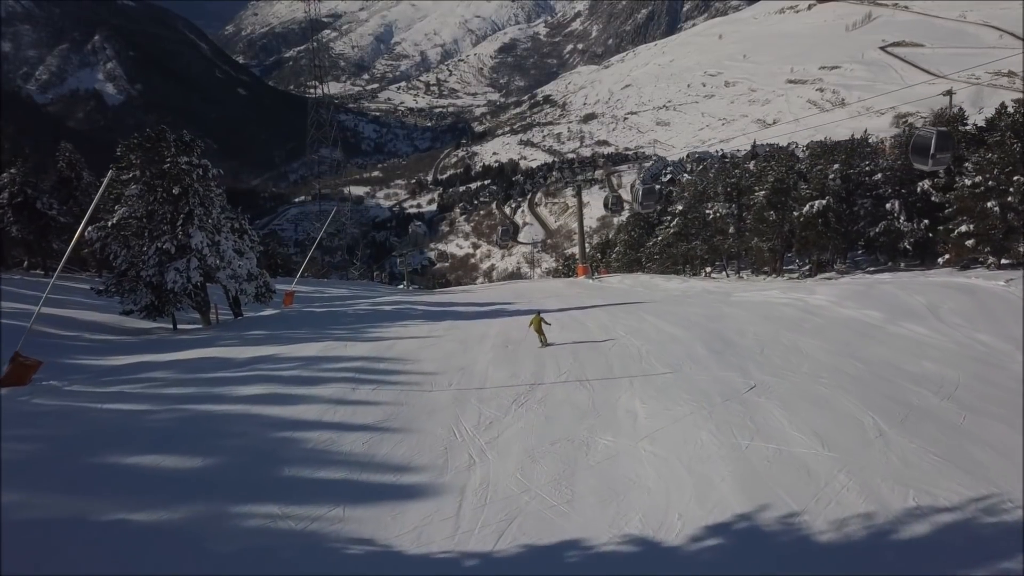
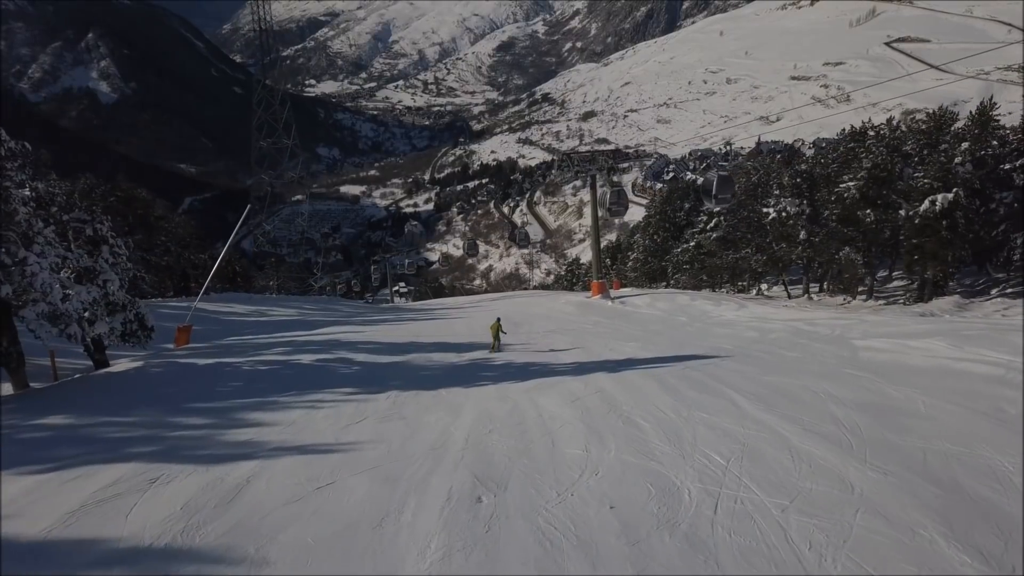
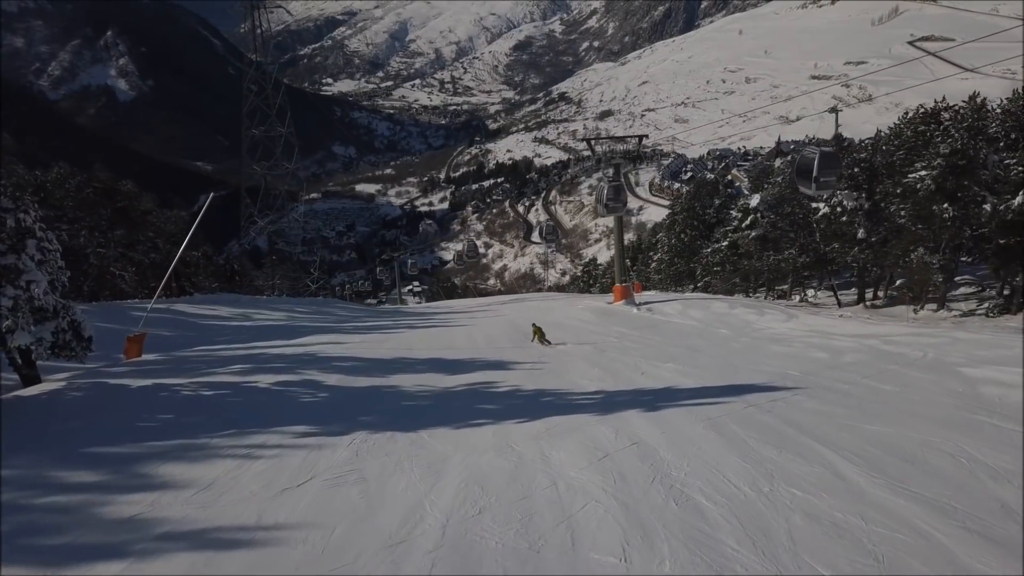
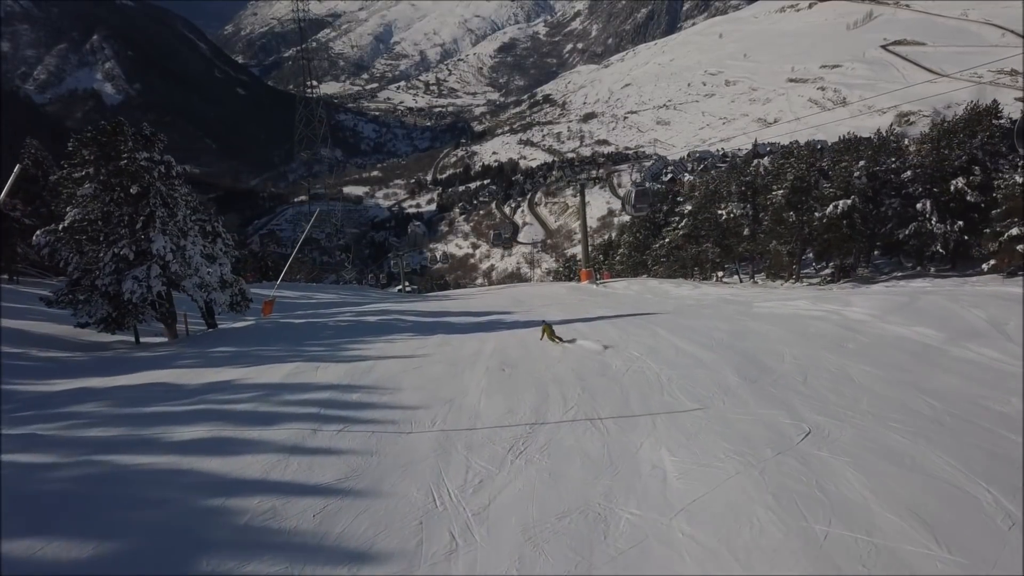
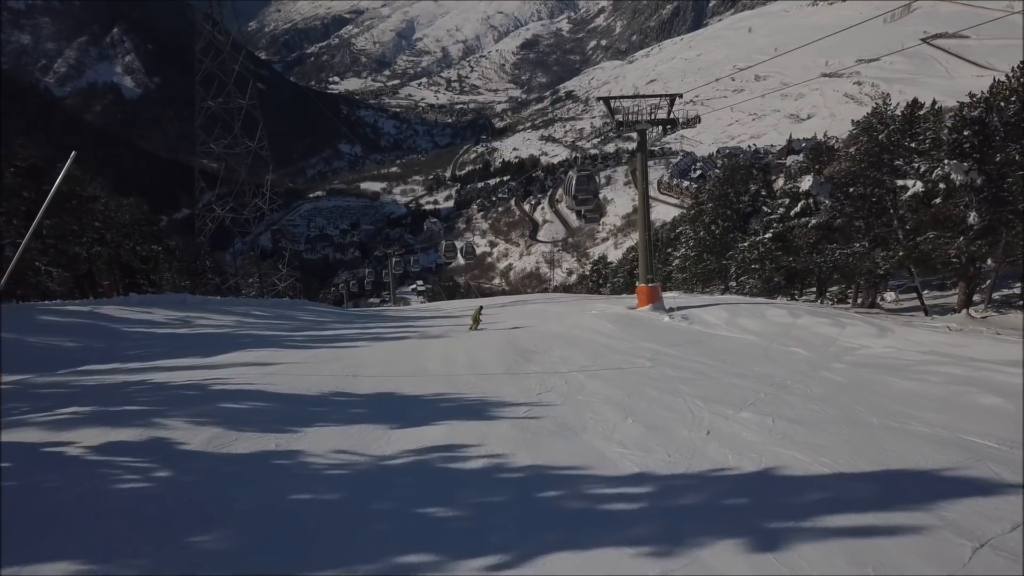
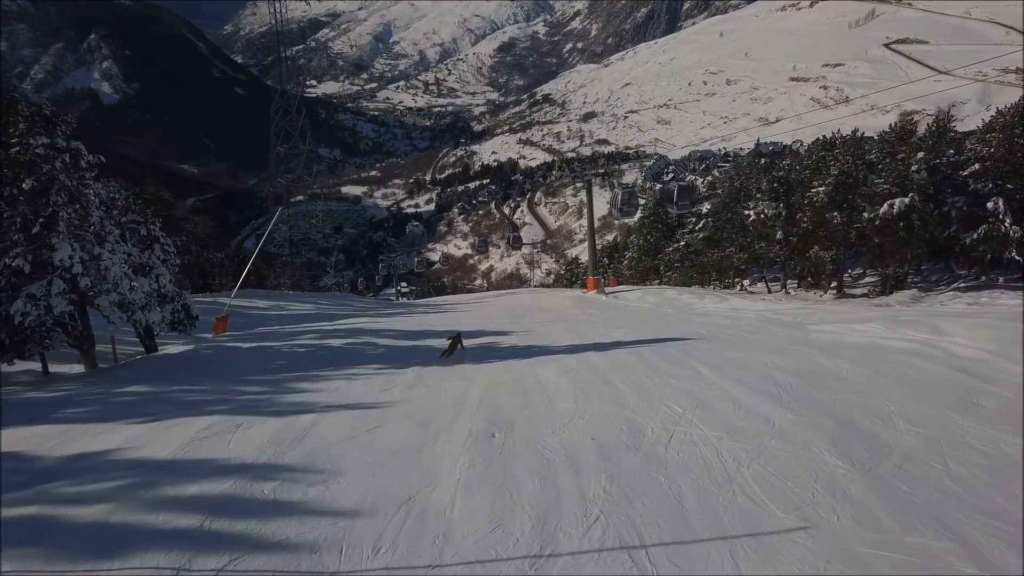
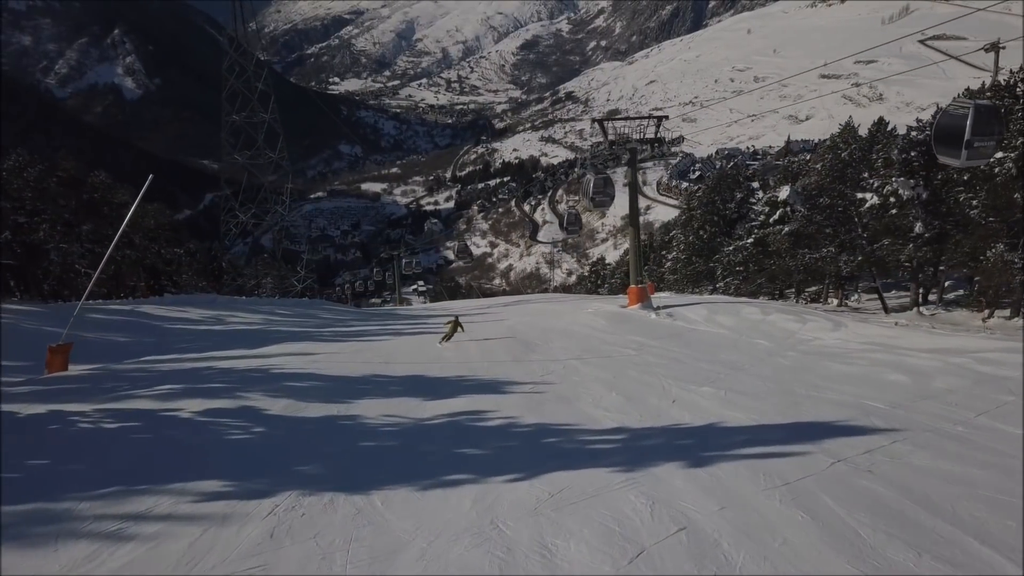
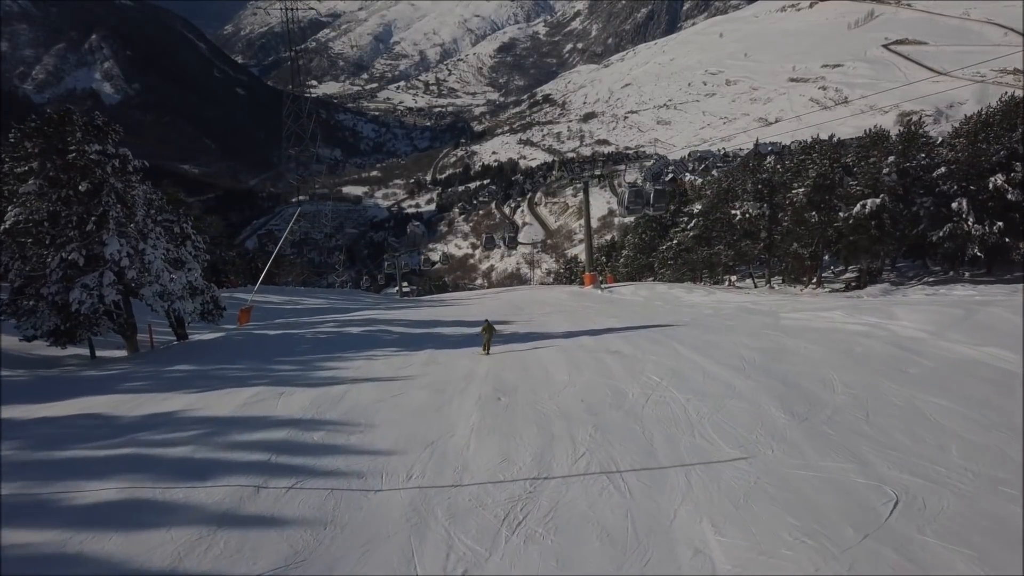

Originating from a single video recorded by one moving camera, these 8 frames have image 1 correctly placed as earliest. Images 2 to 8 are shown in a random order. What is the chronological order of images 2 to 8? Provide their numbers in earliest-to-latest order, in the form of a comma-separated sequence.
4, 8, 6, 2, 3, 7, 5
